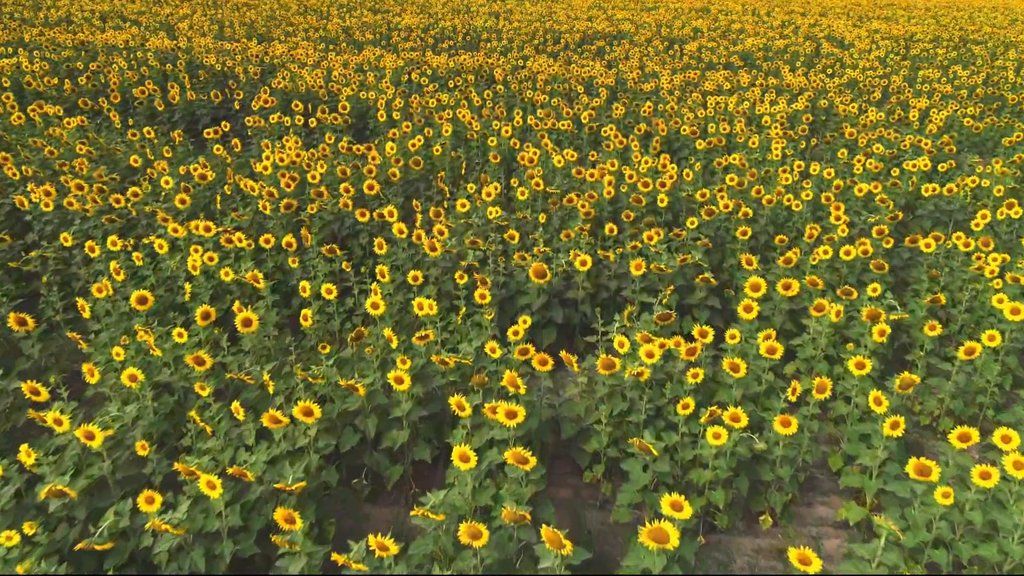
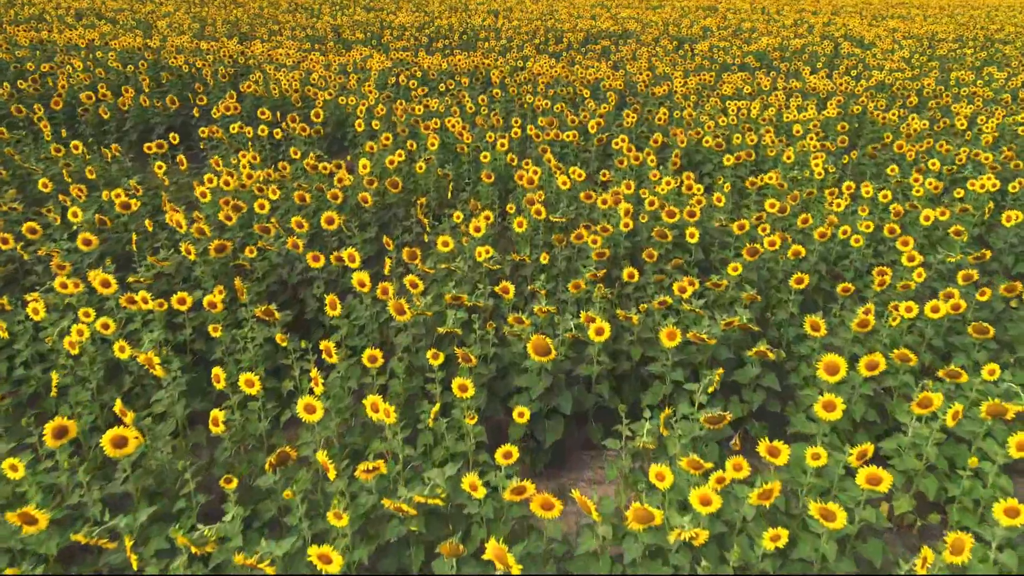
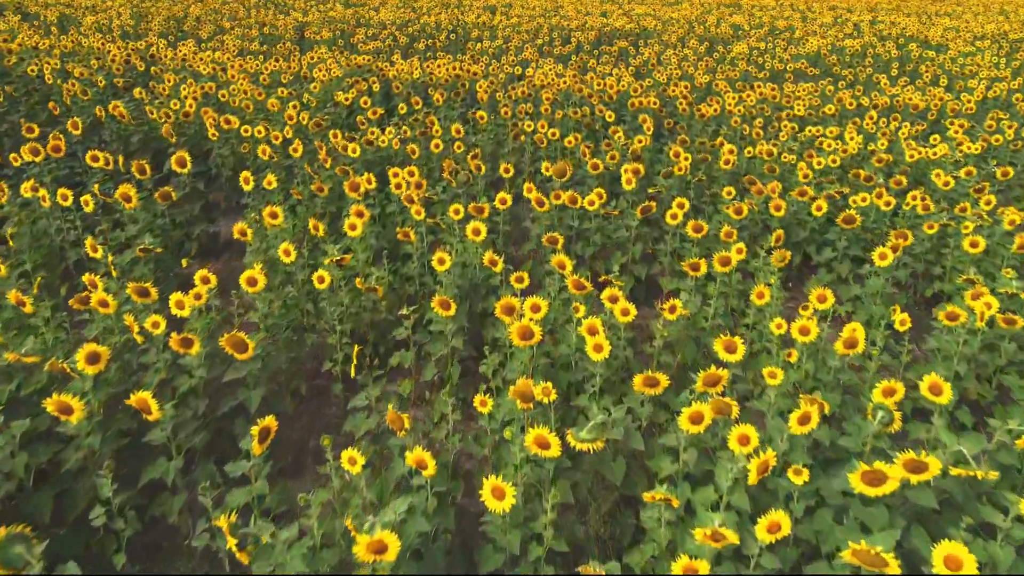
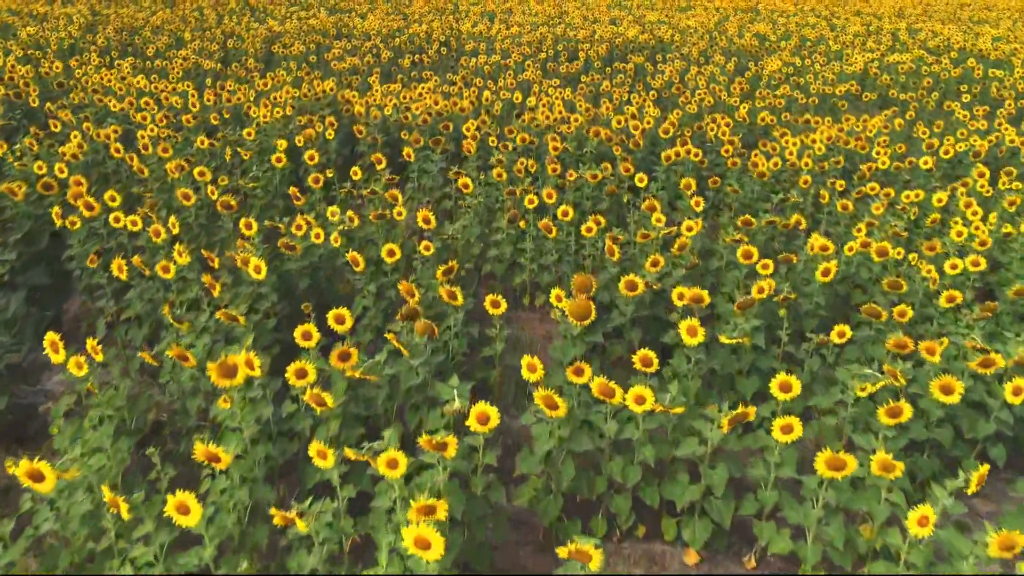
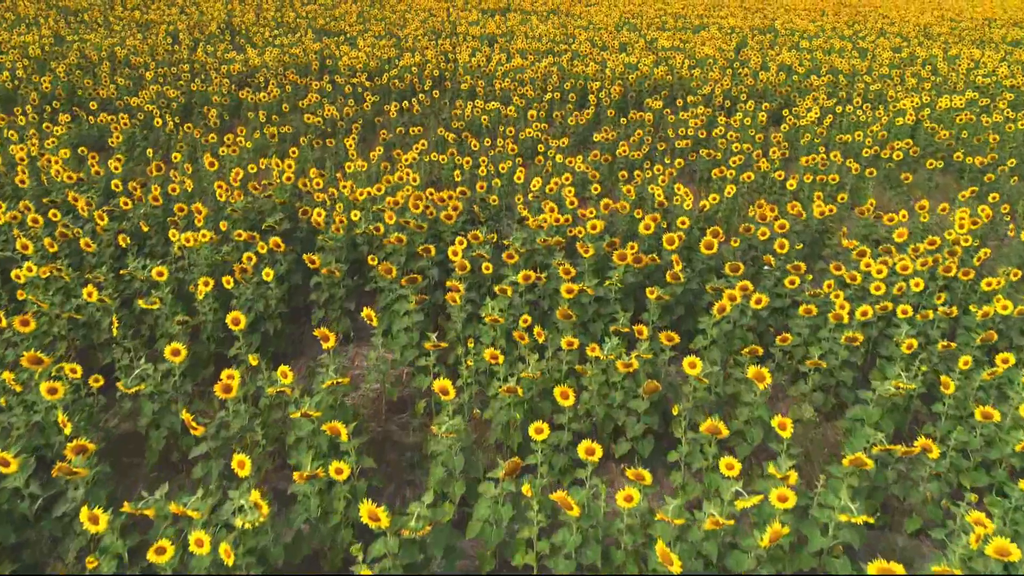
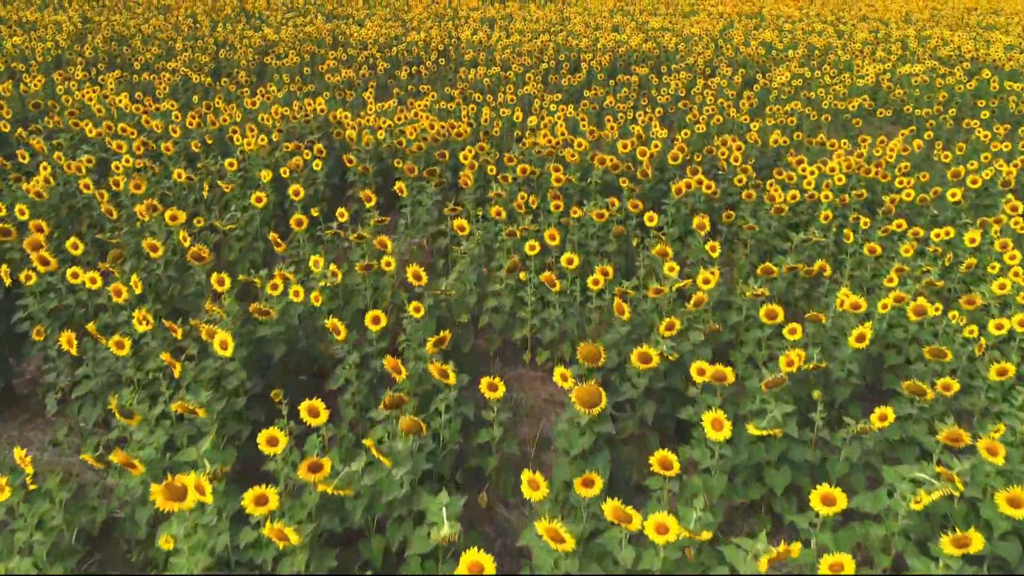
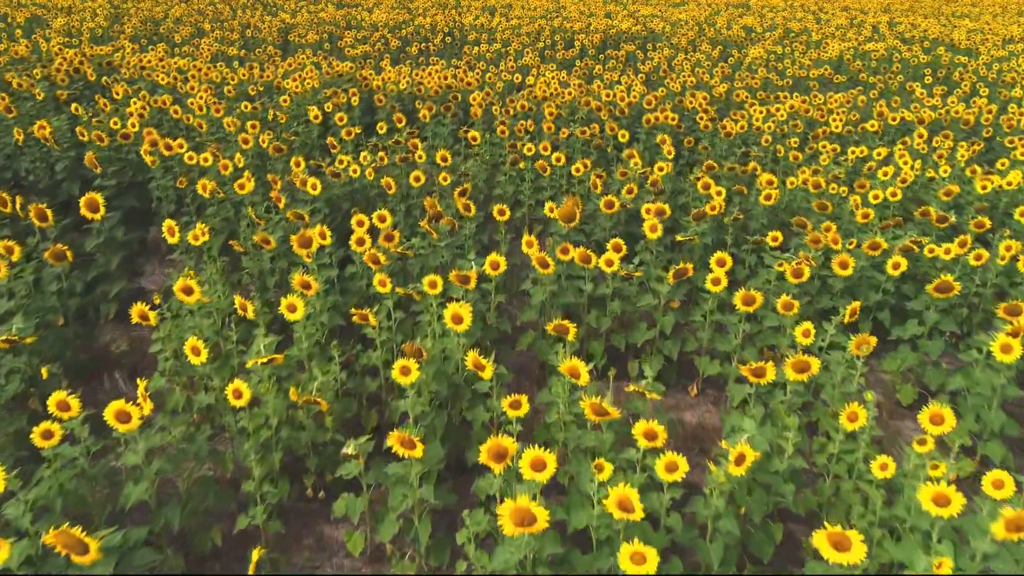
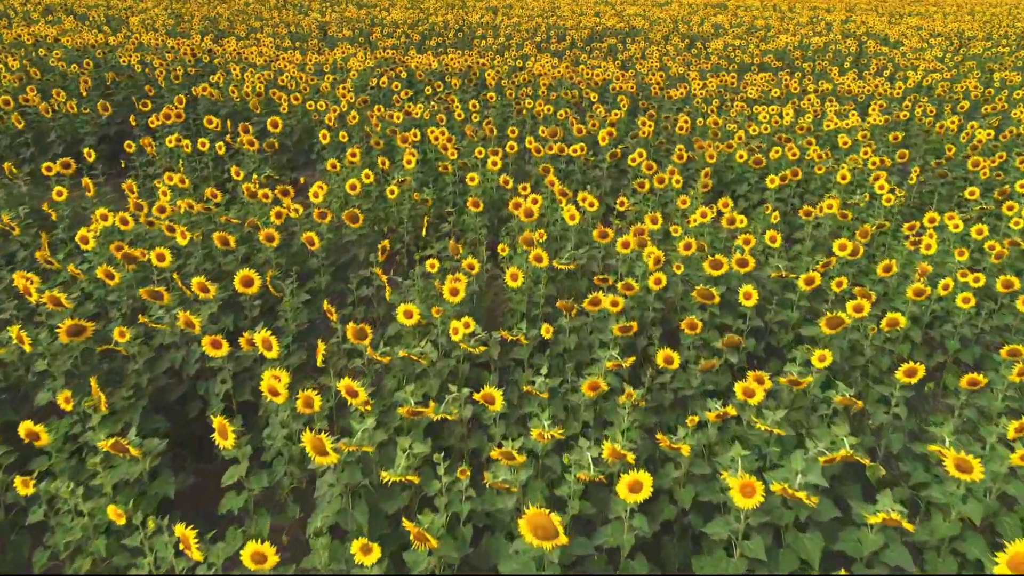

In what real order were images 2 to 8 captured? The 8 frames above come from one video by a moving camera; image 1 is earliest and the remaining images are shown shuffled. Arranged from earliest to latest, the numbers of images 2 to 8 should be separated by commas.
2, 8, 3, 7, 4, 6, 5
